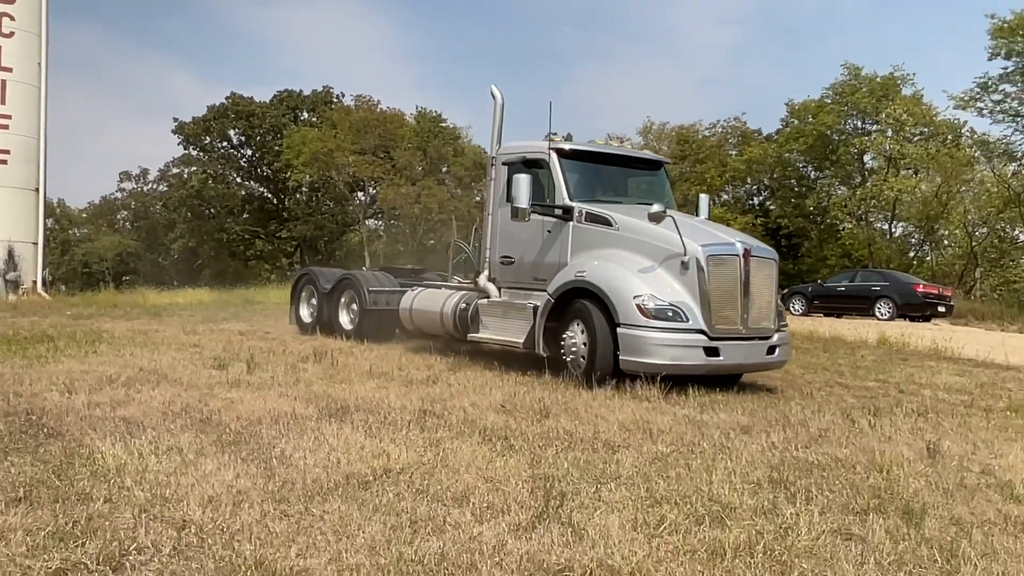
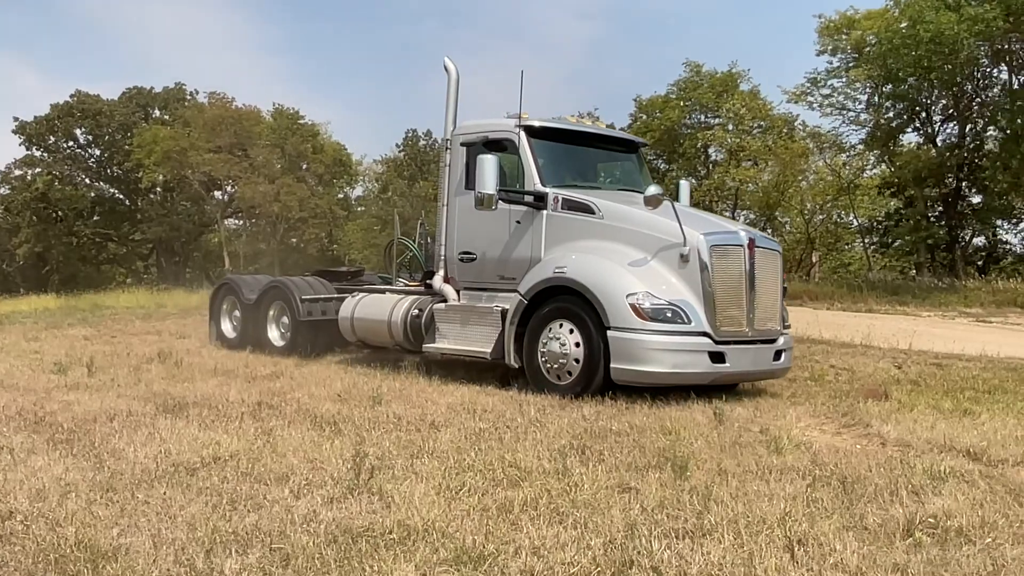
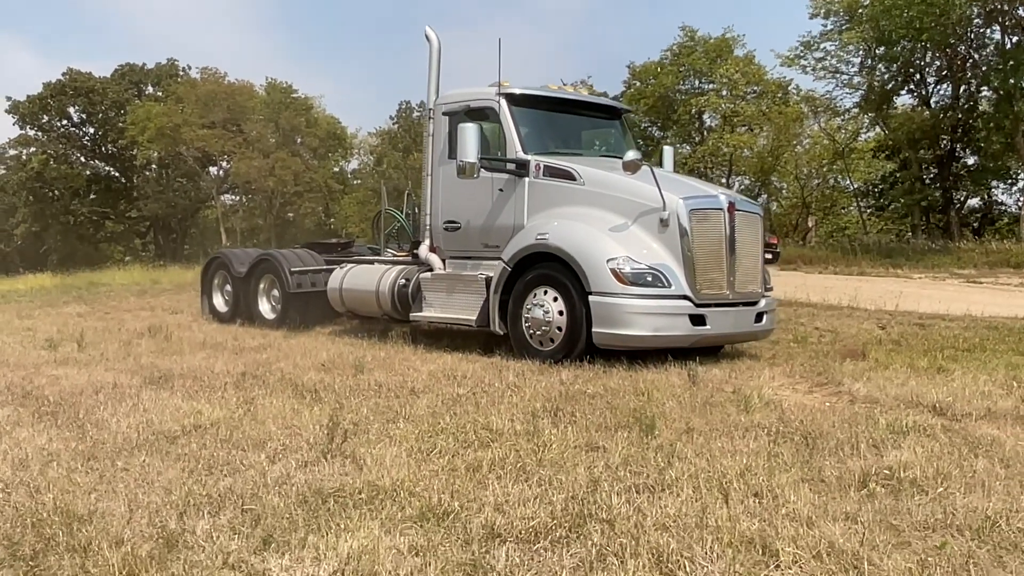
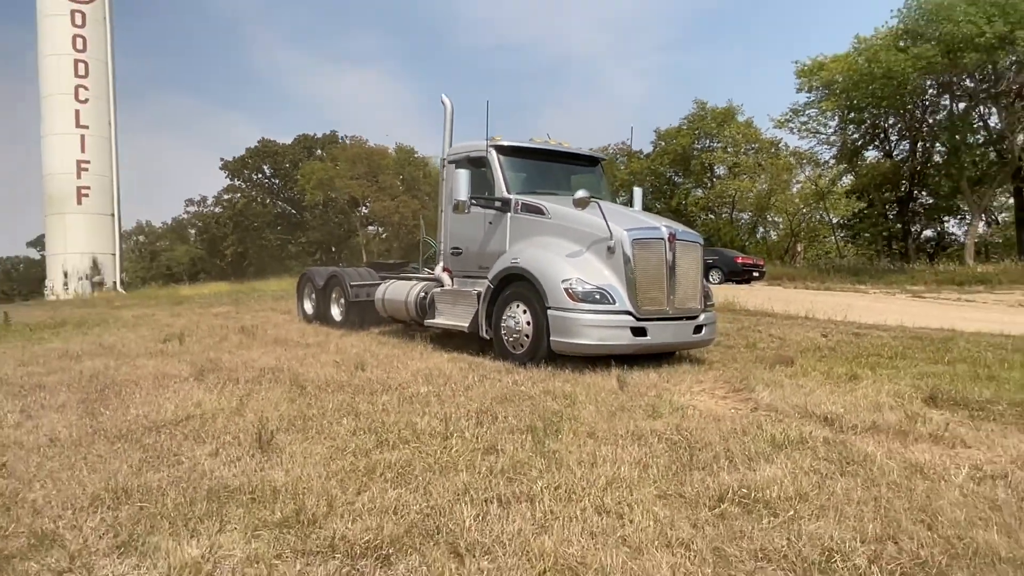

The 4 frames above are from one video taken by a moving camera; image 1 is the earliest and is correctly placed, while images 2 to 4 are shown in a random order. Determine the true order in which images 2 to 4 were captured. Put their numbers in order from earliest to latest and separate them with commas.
2, 3, 4
